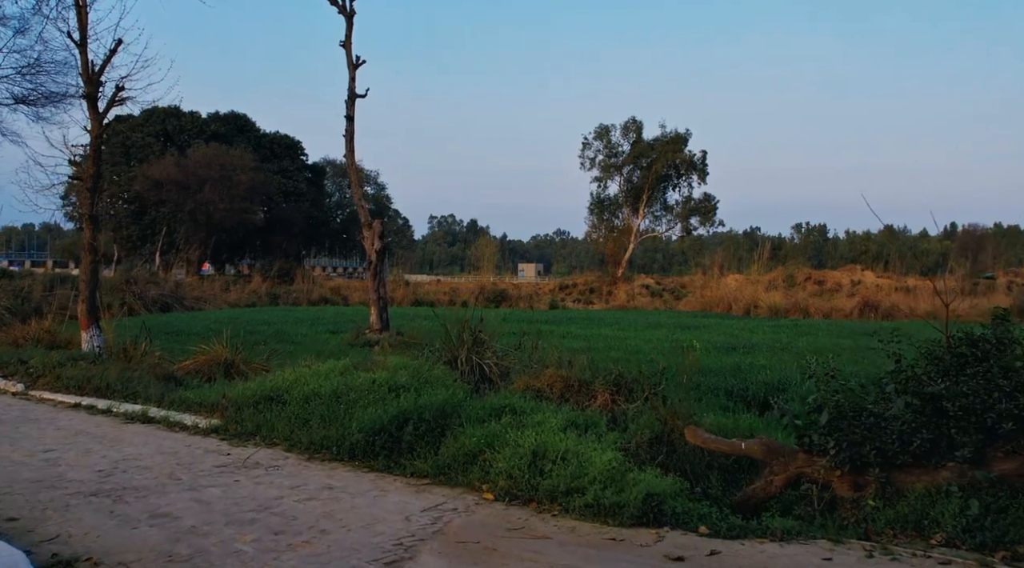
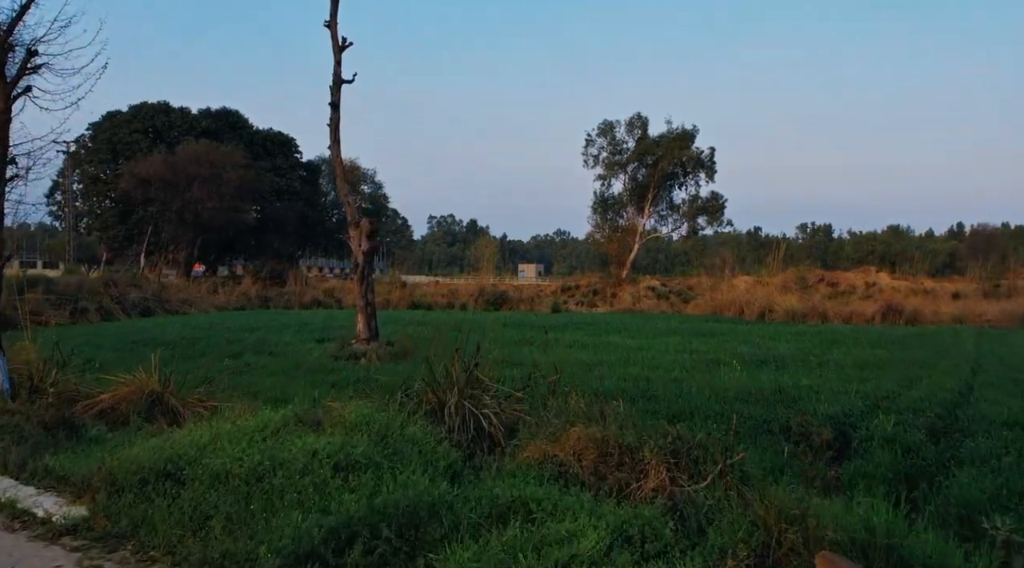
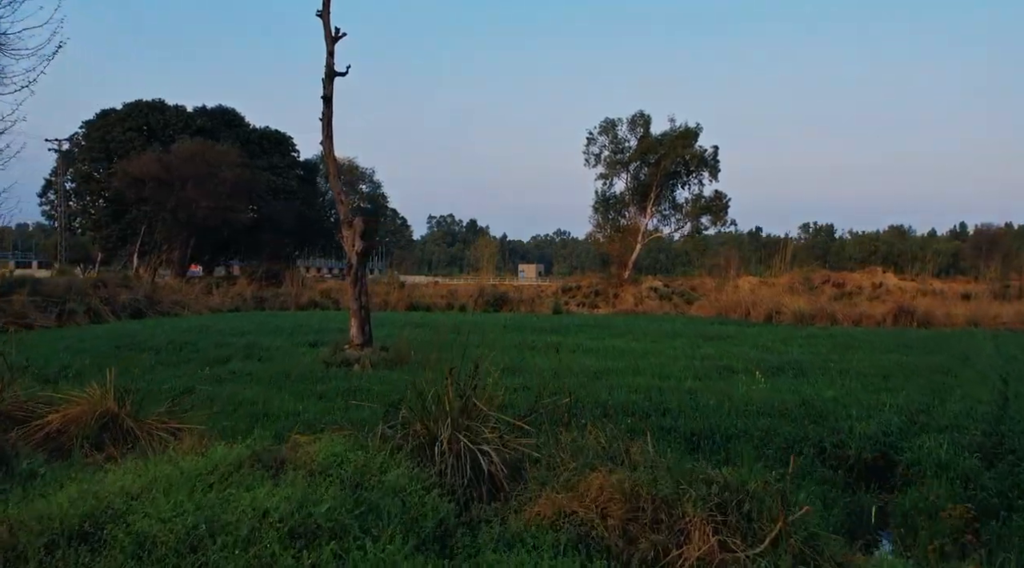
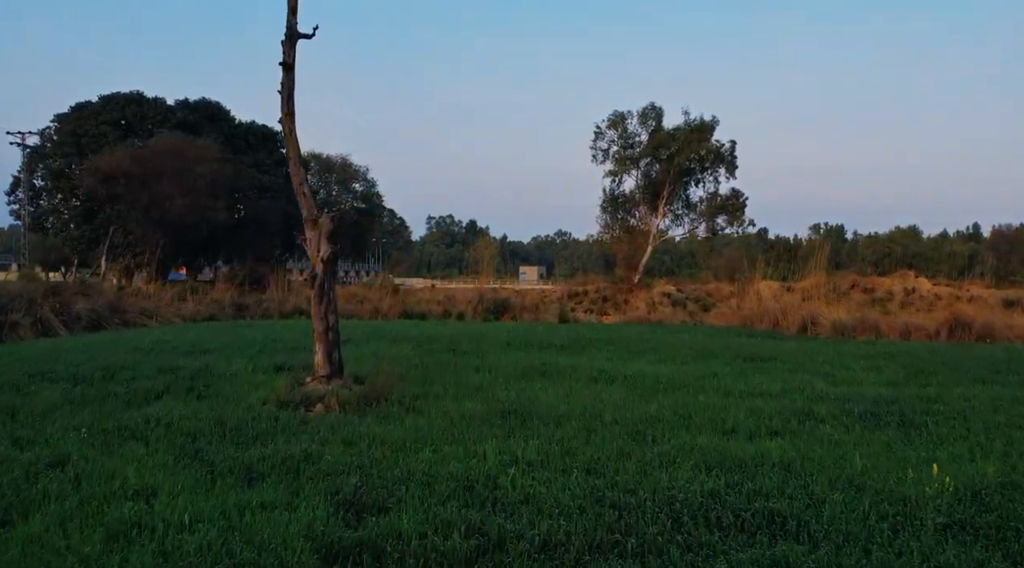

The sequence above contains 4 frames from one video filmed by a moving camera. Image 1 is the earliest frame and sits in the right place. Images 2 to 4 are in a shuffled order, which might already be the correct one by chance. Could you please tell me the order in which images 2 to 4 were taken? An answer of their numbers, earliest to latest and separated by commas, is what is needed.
2, 3, 4
